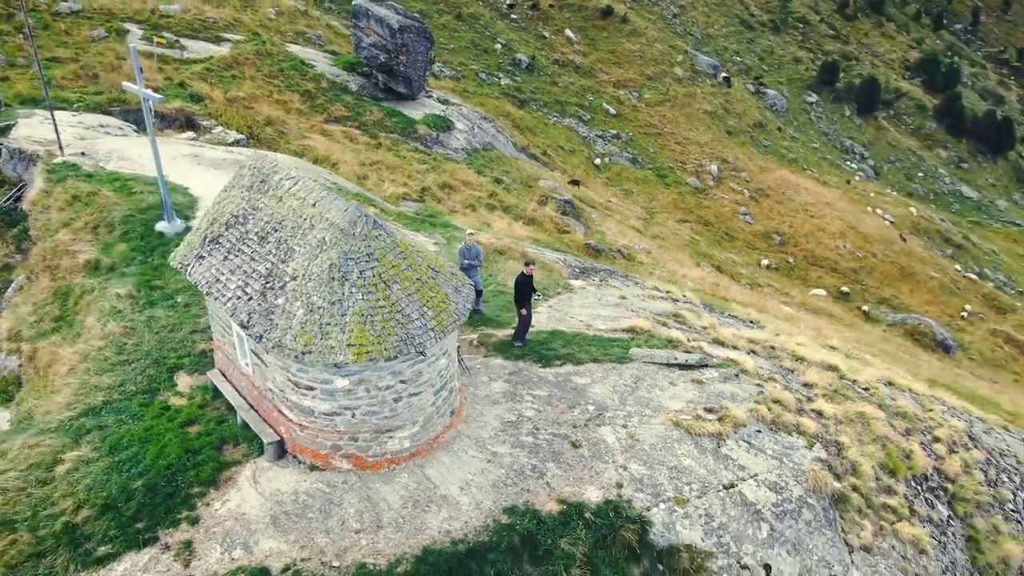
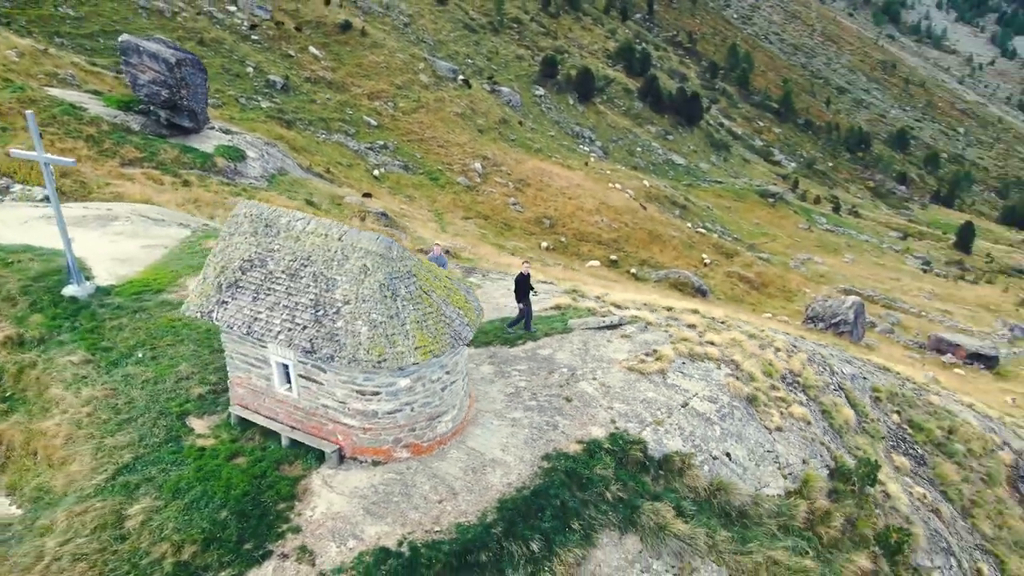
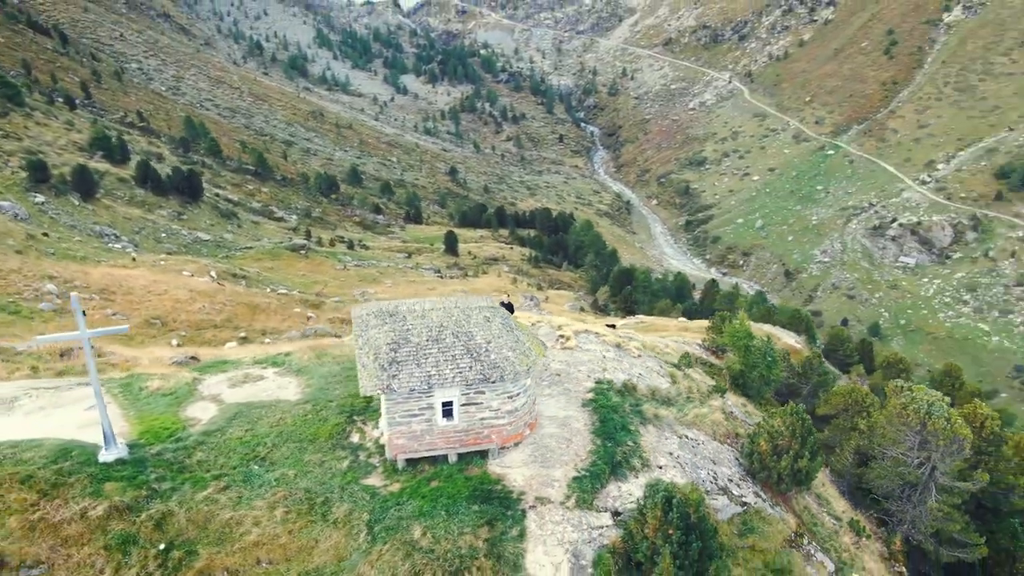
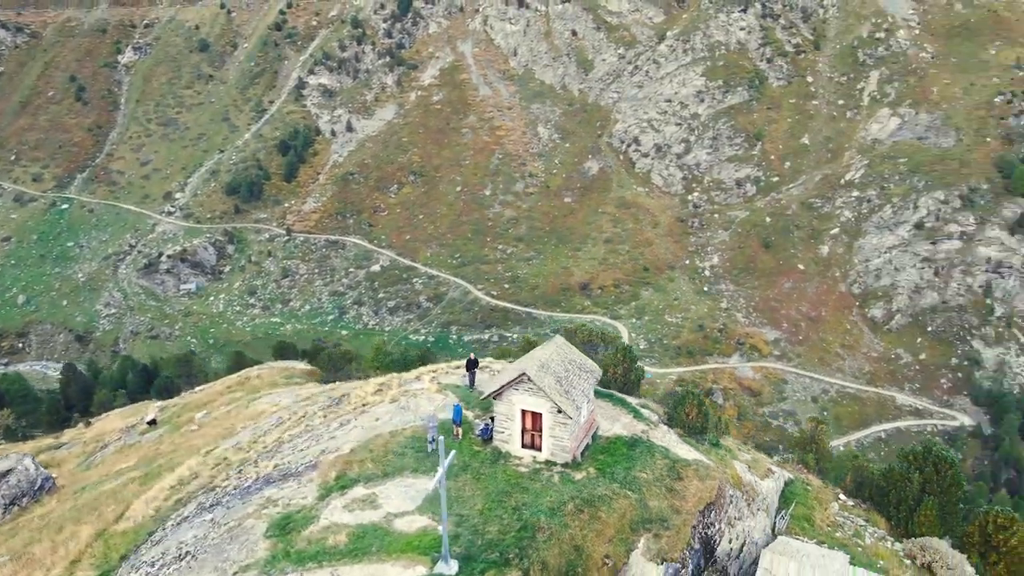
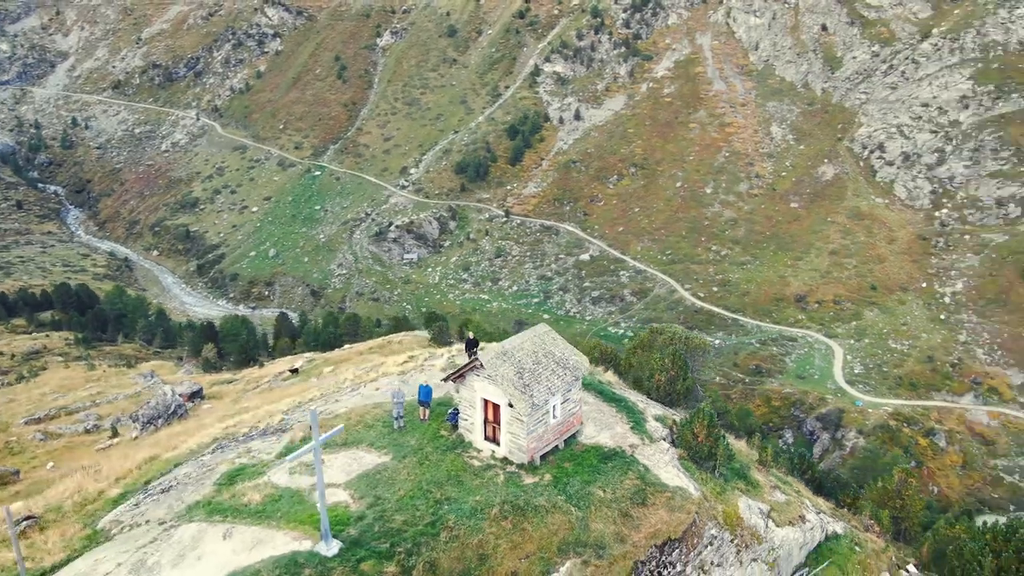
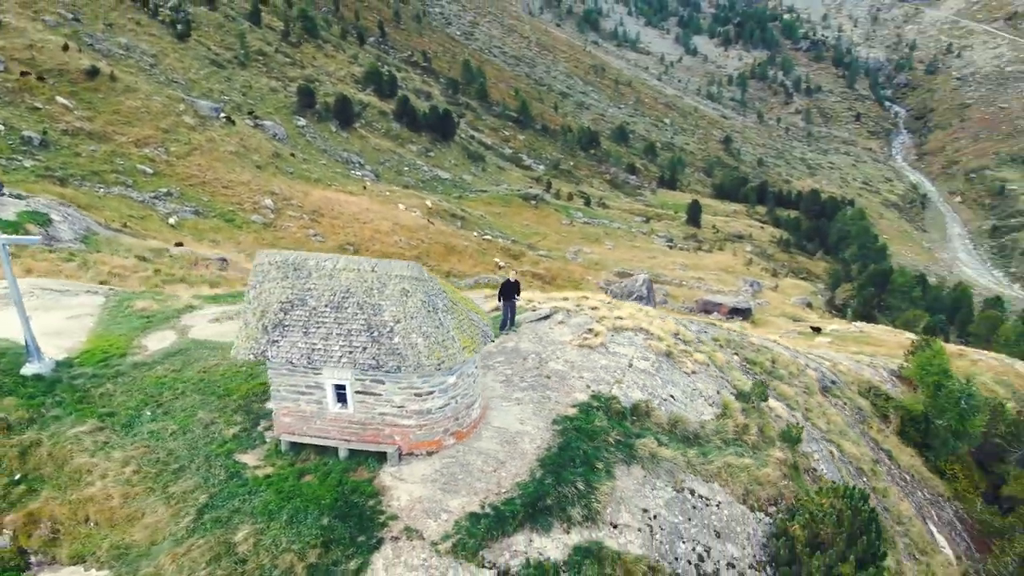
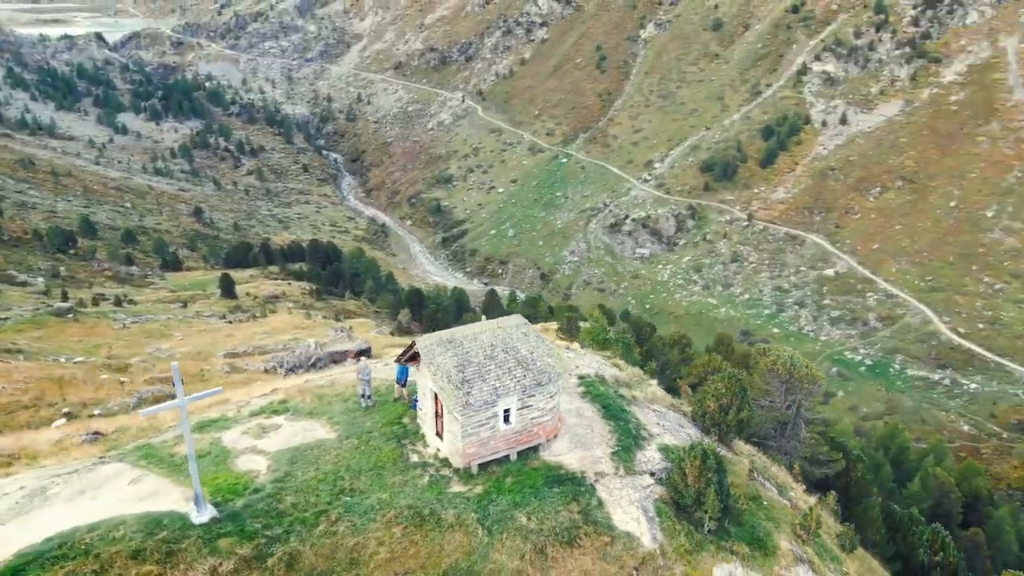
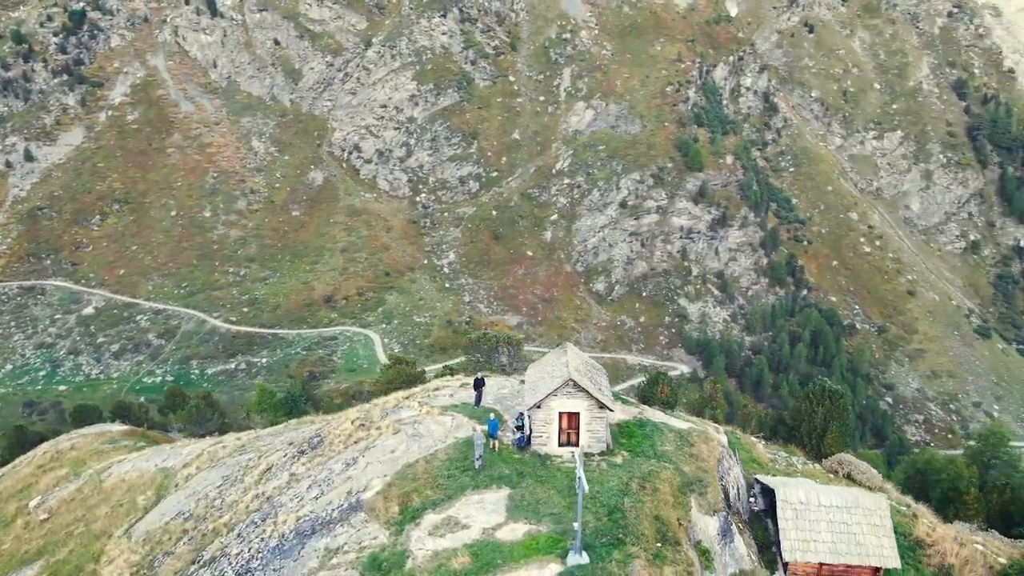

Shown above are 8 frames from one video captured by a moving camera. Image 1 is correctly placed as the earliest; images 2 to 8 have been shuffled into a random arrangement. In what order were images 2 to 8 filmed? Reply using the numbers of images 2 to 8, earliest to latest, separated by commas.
2, 6, 3, 7, 5, 4, 8
